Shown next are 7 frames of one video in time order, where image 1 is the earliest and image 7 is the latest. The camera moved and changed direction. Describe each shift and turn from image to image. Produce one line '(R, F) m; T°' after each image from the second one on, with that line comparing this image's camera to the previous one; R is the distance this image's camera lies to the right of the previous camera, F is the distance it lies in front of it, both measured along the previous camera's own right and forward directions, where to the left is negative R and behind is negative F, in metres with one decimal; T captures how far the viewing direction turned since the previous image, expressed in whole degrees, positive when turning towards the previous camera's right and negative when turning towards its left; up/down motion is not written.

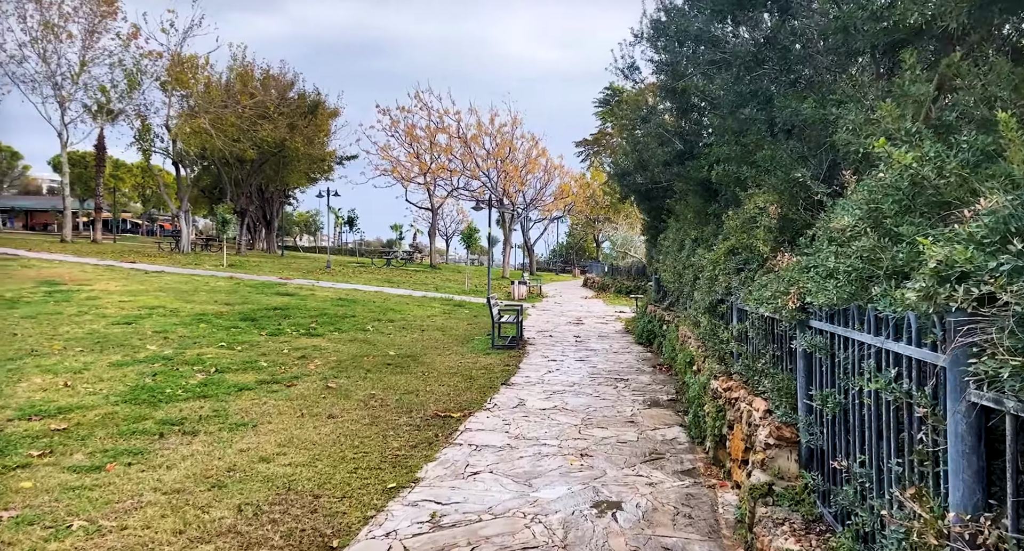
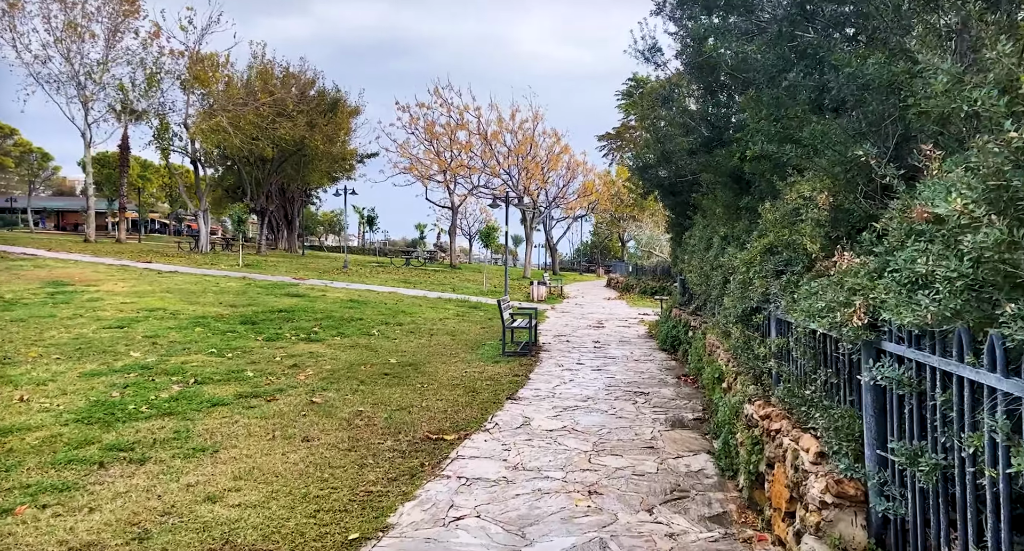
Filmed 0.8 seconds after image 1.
(+0.2, +0.9) m; -2°
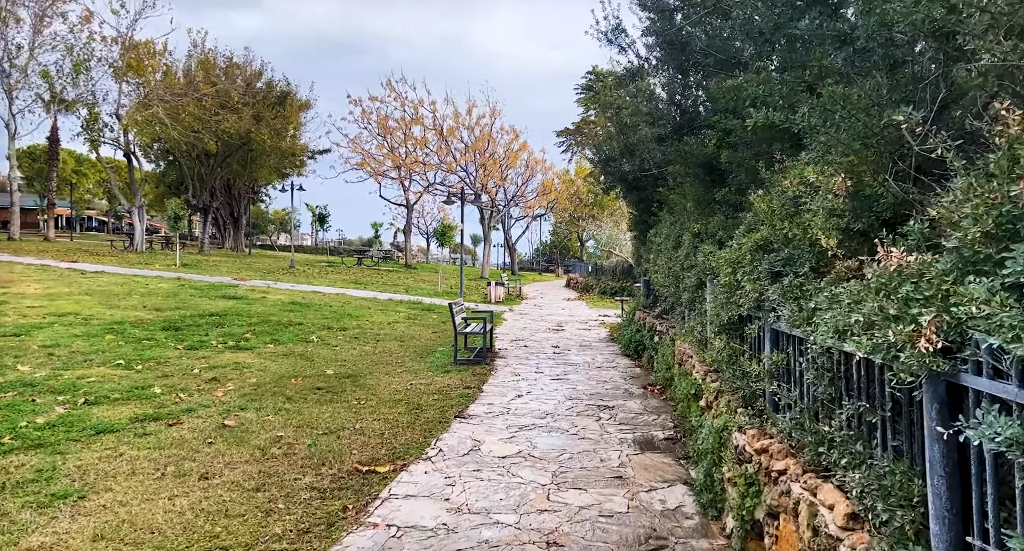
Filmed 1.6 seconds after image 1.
(+0.1, +0.9) m; +3°
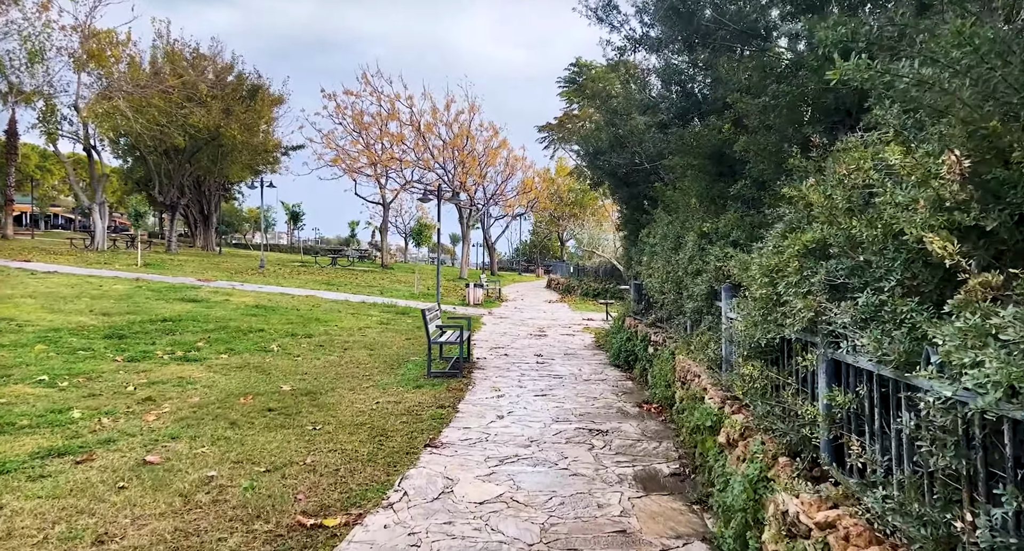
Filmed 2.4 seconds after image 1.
(0.0, +1.0) m; +2°
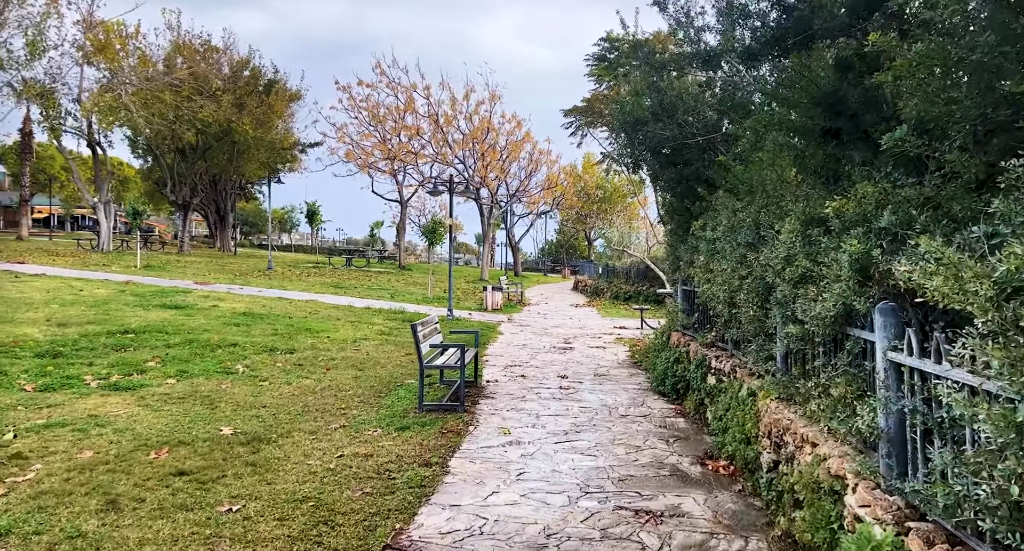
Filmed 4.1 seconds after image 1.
(+0.1, +2.1) m; -2°
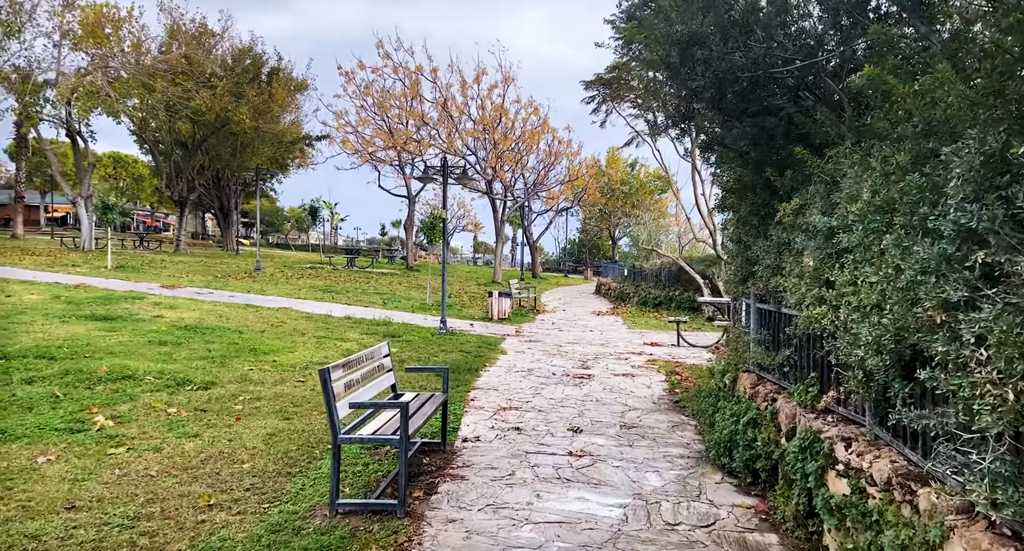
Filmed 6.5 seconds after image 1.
(+0.3, +3.0) m; -2°
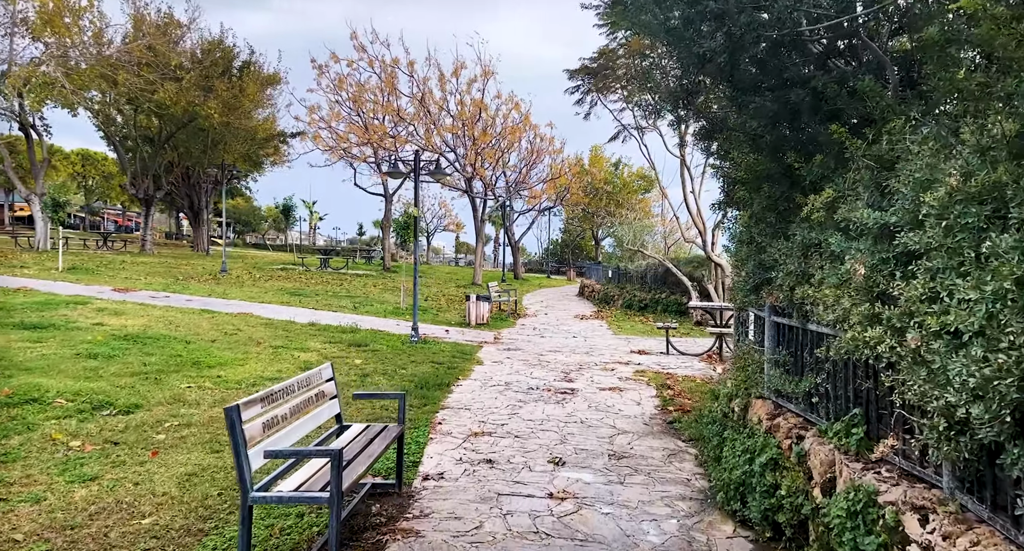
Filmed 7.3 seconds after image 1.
(+0.1, +1.0) m; +1°
